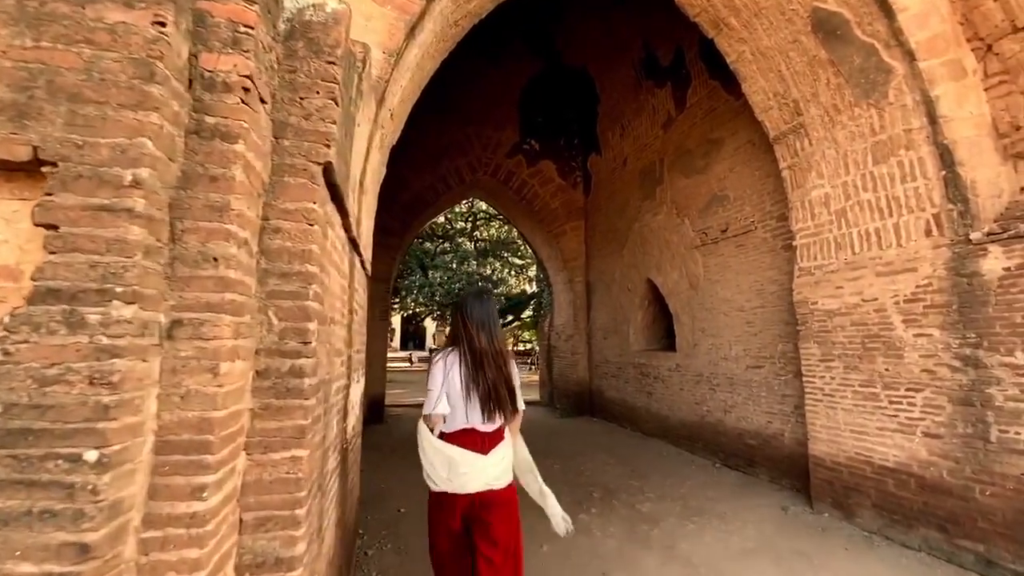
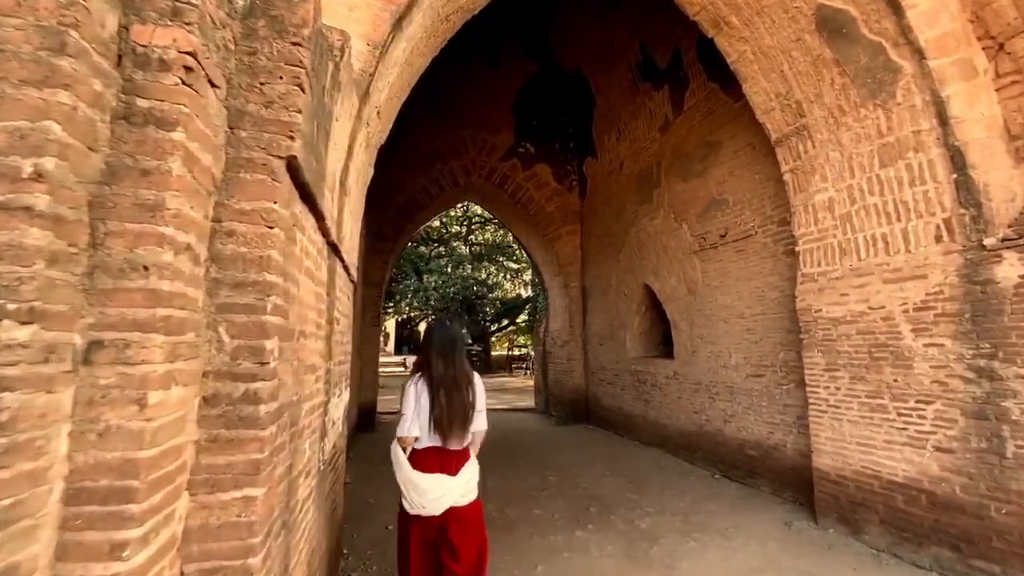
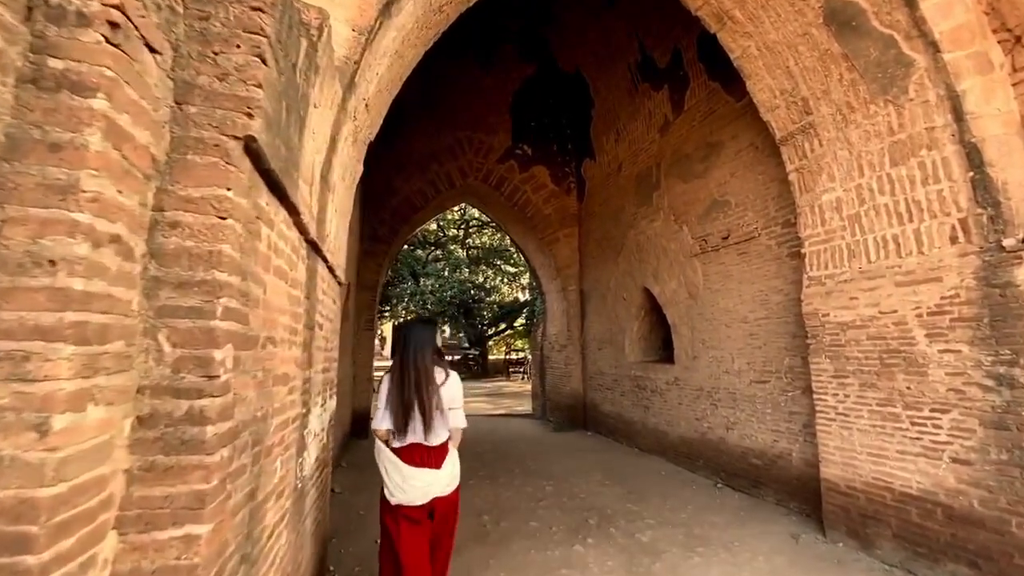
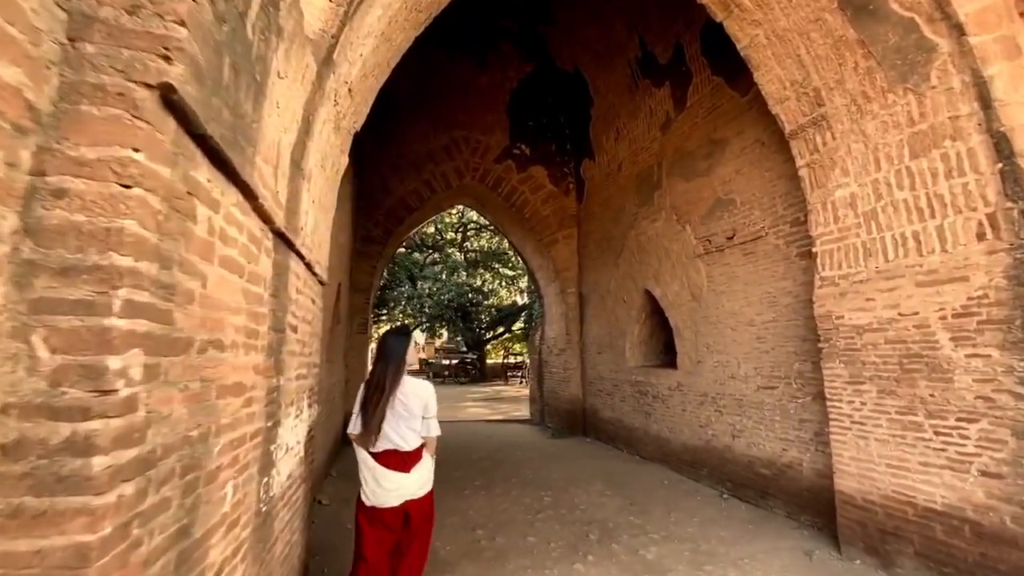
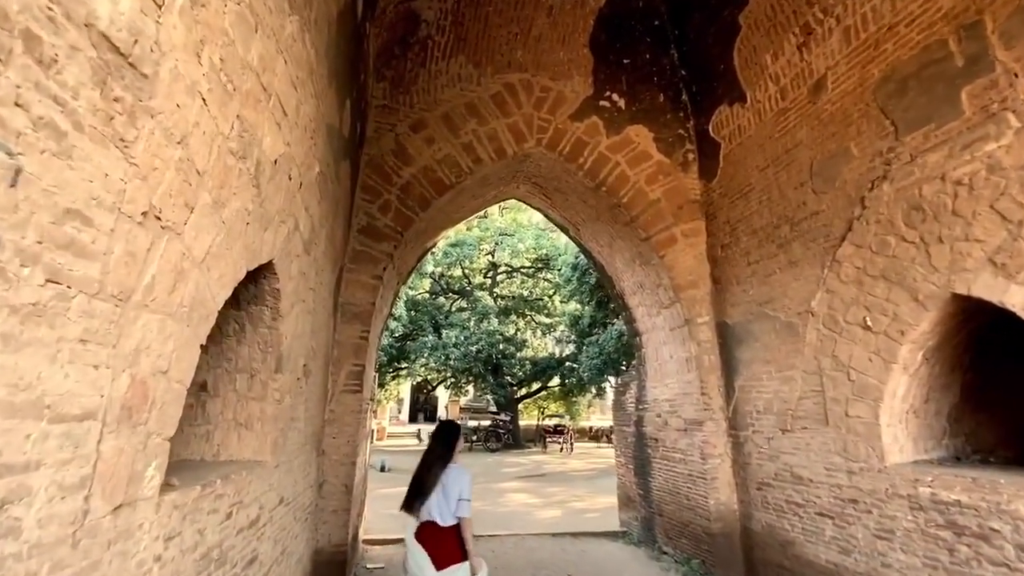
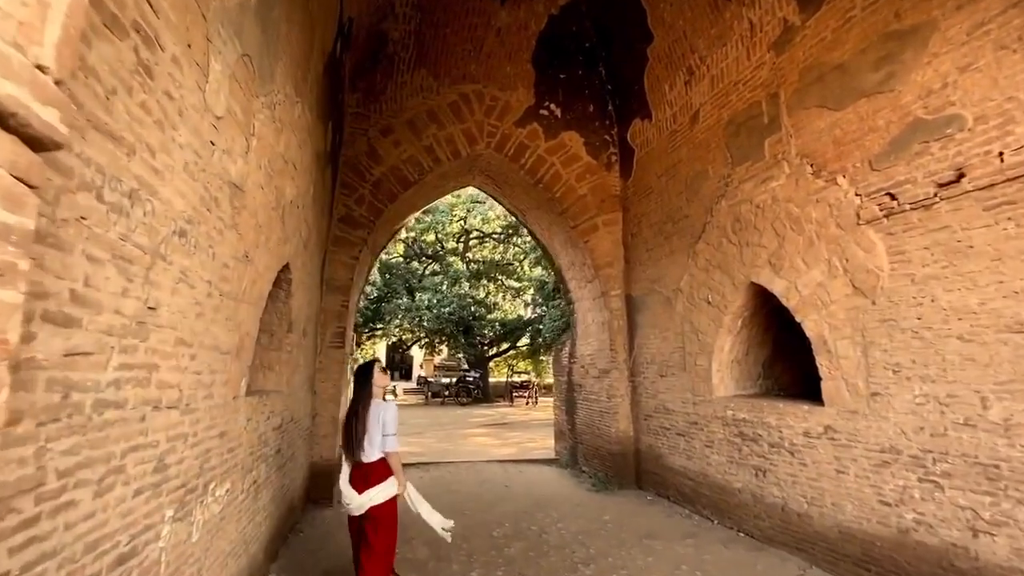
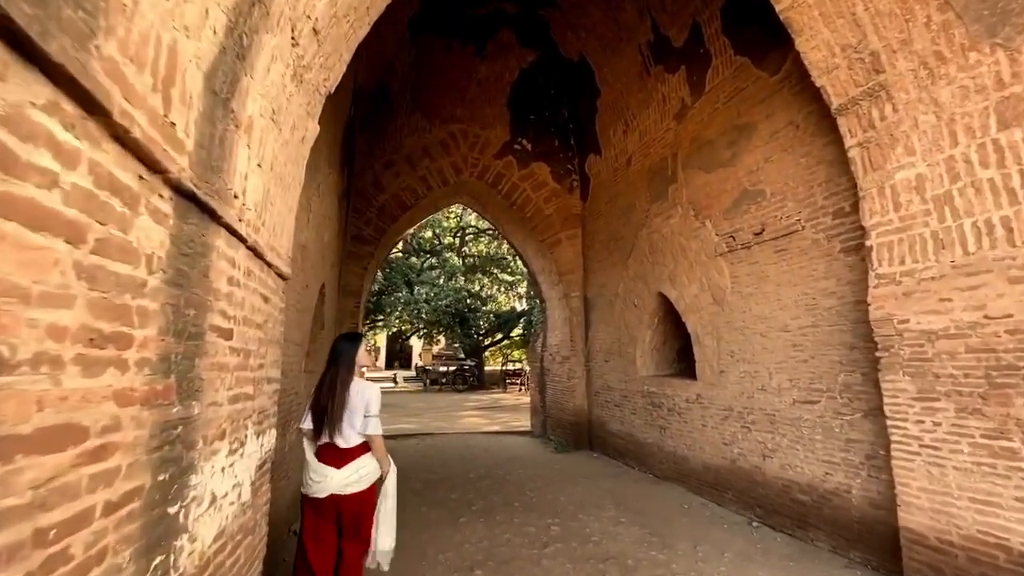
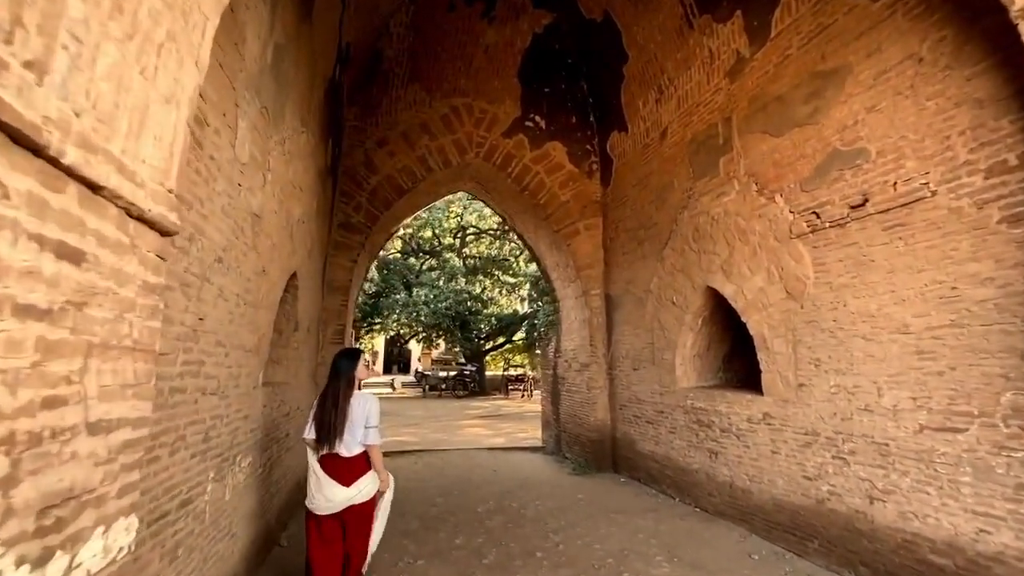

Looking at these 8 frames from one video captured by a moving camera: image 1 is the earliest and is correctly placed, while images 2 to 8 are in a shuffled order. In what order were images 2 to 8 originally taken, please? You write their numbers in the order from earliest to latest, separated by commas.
2, 3, 4, 7, 8, 6, 5
